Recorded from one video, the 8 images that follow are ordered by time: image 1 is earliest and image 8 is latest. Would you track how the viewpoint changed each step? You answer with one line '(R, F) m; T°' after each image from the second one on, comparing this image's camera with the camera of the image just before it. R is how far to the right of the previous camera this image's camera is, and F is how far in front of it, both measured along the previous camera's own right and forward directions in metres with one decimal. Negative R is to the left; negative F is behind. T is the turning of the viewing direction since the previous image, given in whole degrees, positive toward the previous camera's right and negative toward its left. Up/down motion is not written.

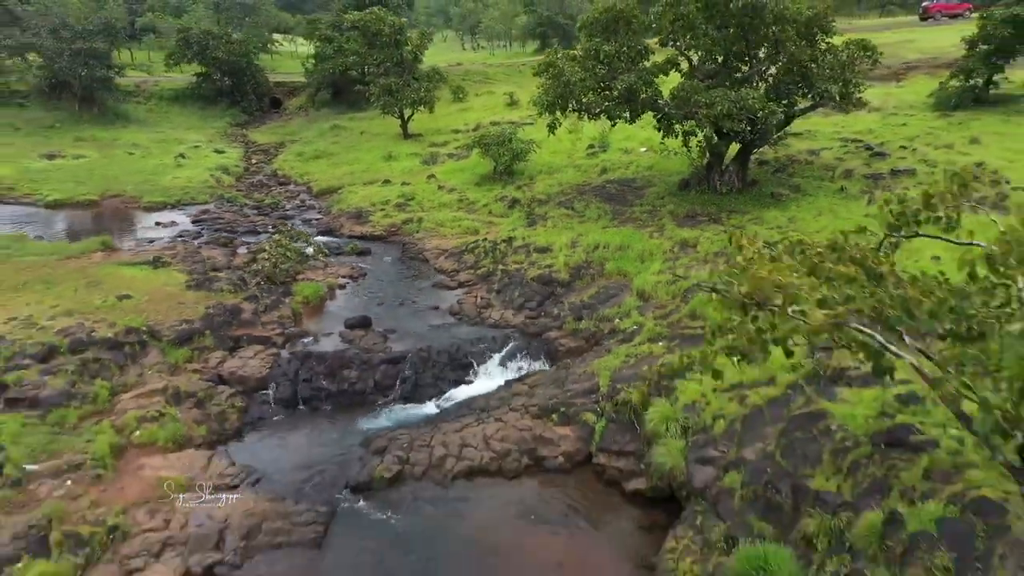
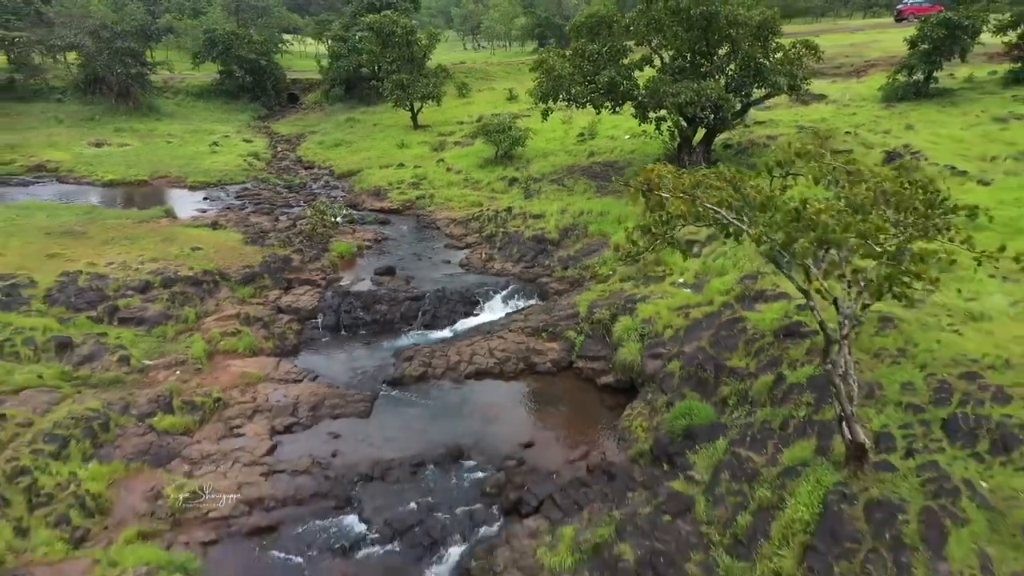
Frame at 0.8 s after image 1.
(0.0, -3.3) m; 0°
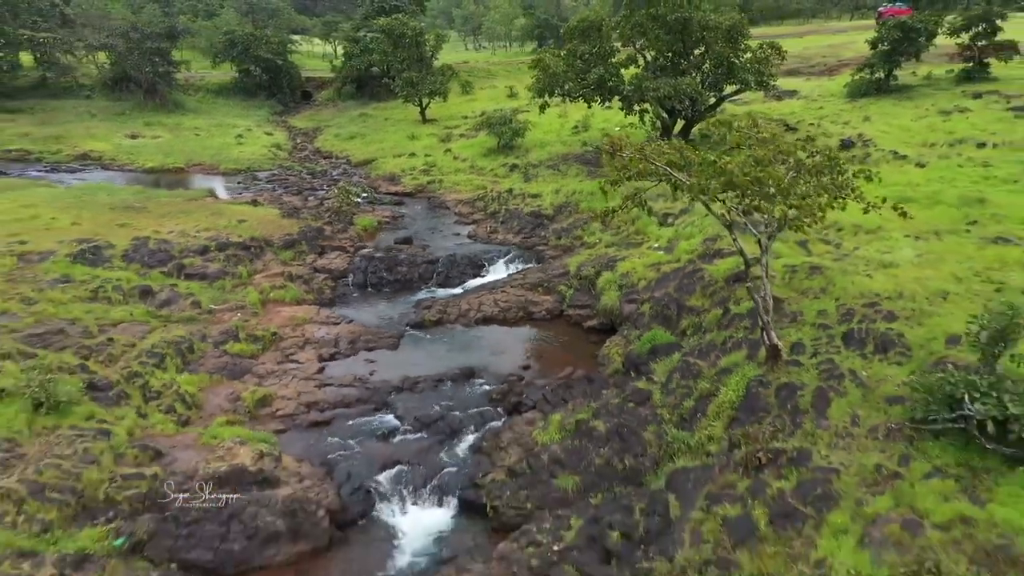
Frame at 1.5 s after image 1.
(0.0, -2.9) m; 0°
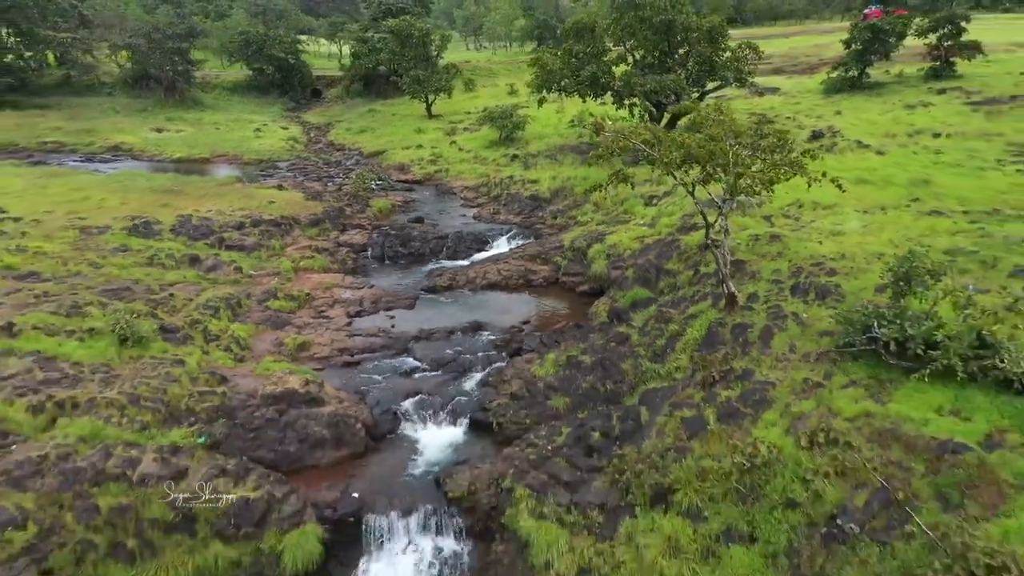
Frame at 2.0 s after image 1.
(0.0, -2.4) m; 0°
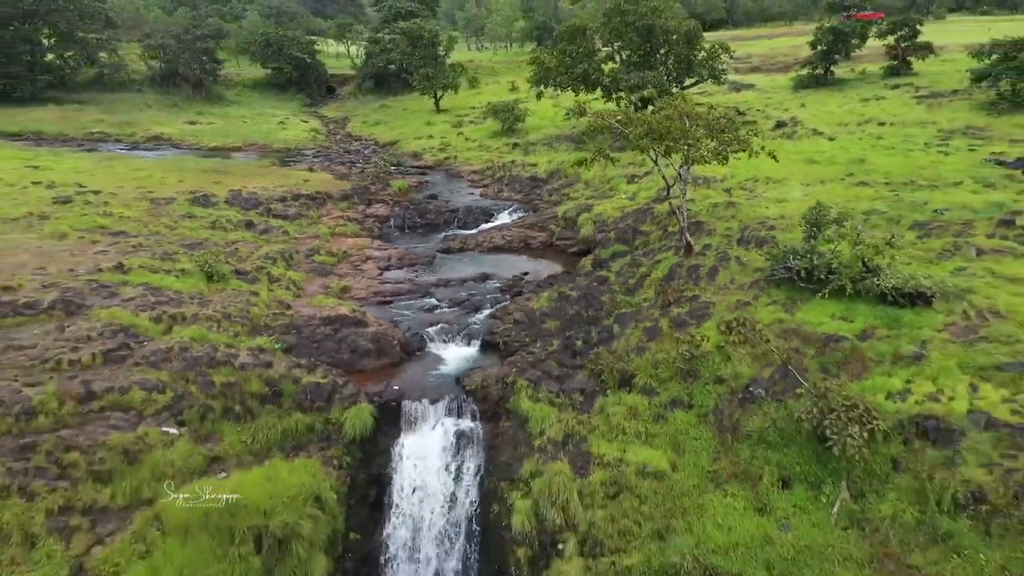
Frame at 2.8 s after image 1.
(-0.1, -3.7) m; 0°
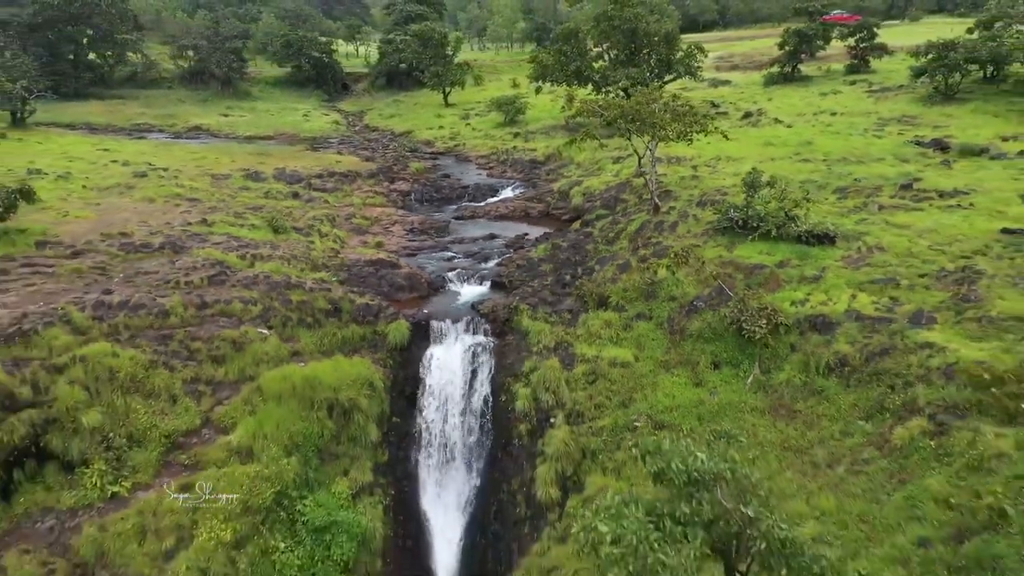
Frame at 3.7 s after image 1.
(-0.1, -4.5) m; 0°
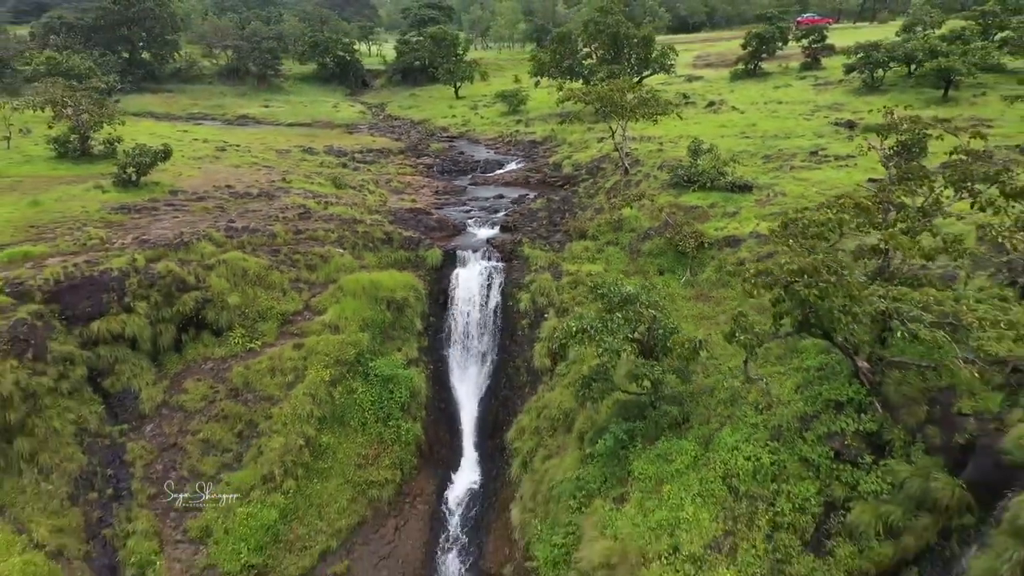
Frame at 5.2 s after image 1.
(-0.2, -7.0) m; 0°
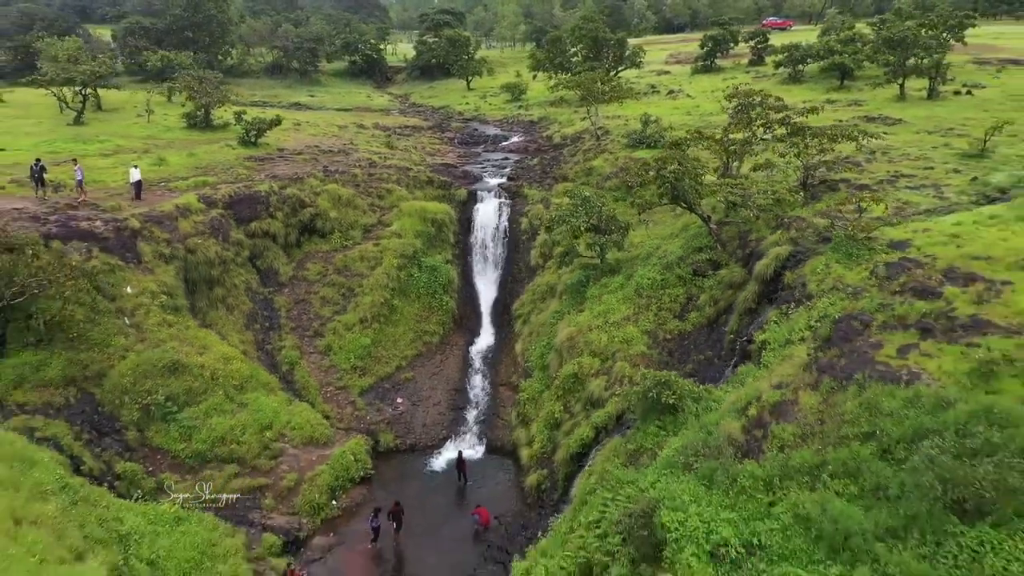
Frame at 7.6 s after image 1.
(-0.2, -11.4) m; 0°
